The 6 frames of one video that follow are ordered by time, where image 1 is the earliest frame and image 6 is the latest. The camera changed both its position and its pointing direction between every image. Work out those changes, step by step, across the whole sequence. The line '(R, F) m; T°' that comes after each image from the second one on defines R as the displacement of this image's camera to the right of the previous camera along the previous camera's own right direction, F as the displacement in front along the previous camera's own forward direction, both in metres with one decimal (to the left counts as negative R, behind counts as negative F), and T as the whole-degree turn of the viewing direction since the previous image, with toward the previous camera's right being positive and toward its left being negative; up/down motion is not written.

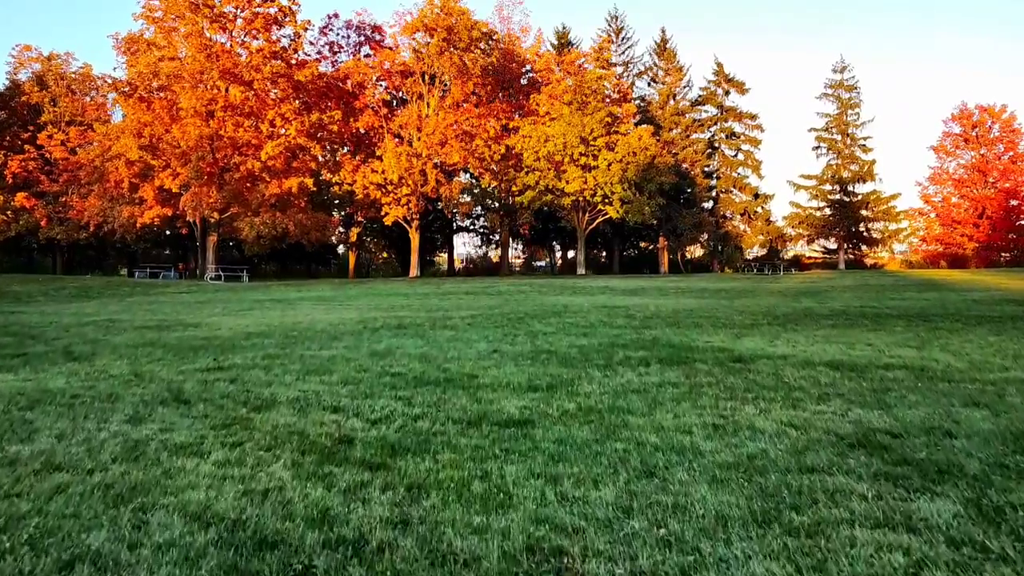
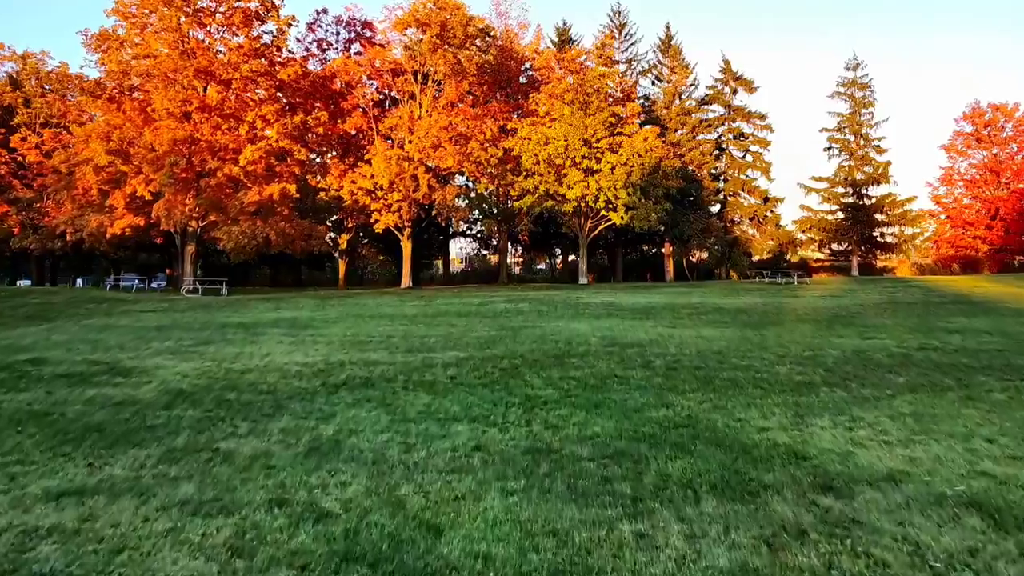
(0.0, +1.6) m; 0°
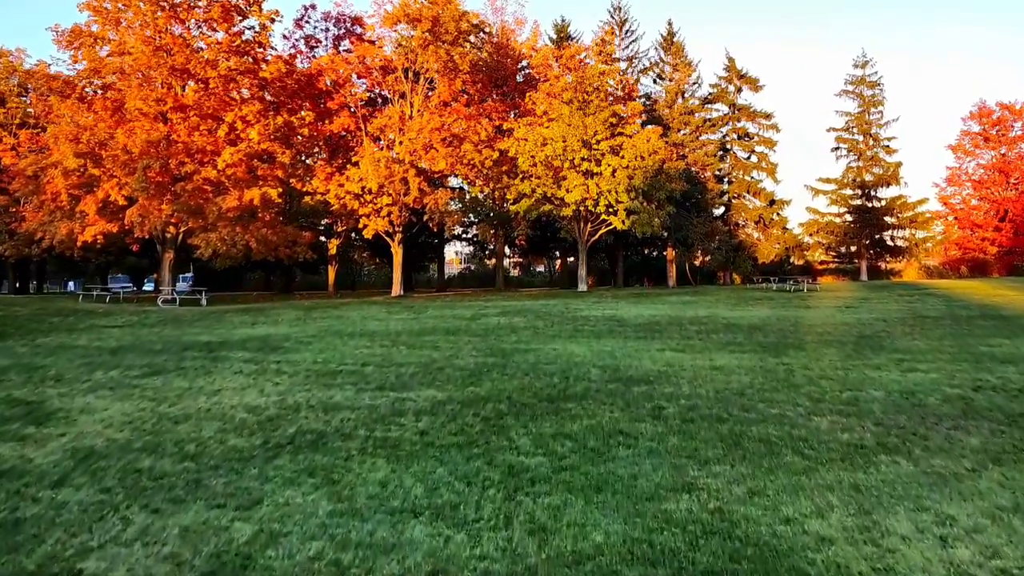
(+0.1, +1.2) m; 0°
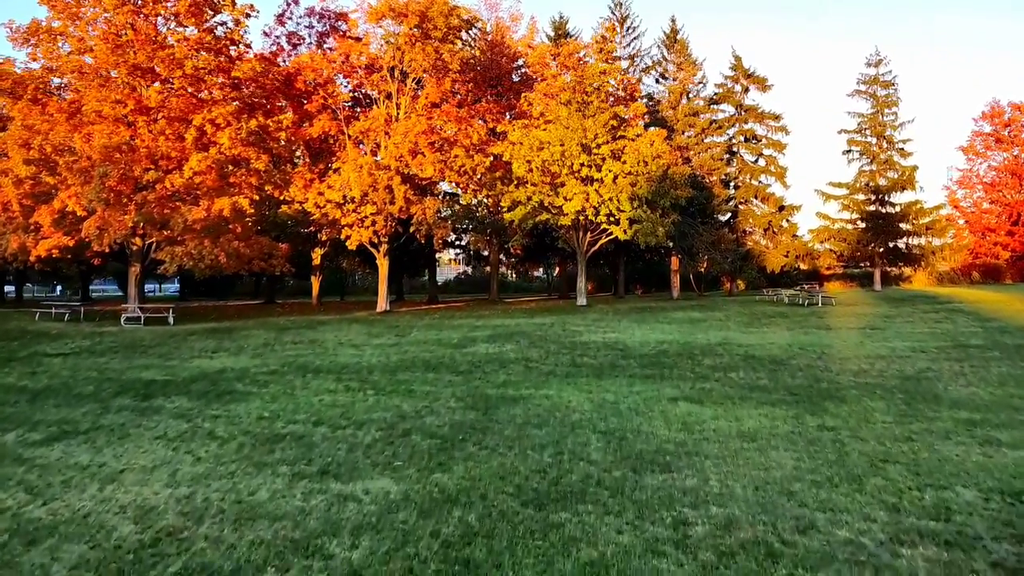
(+0.1, +1.7) m; 0°
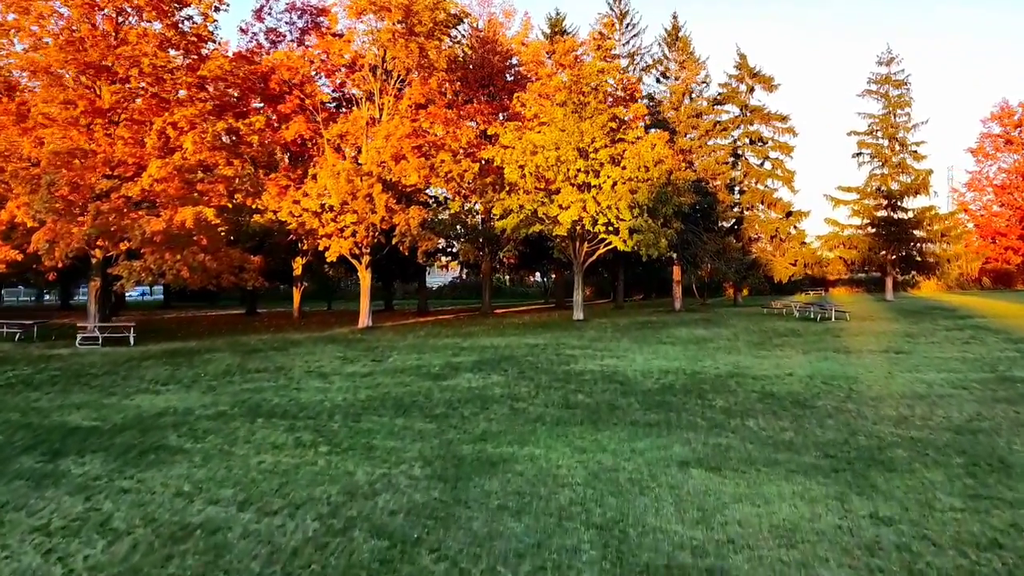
(+0.1, +1.6) m; 0°
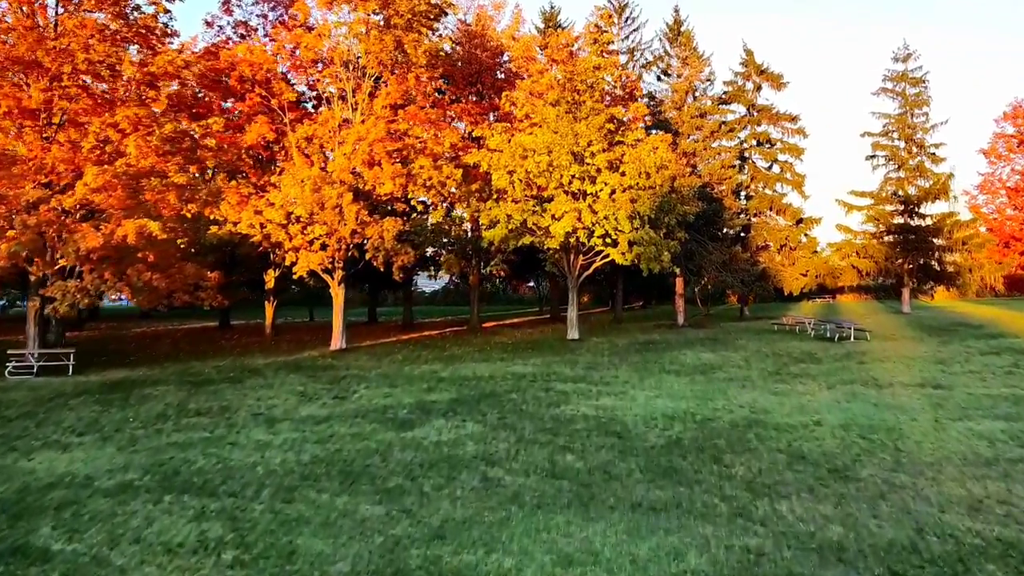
(+0.2, +2.0) m; 0°
